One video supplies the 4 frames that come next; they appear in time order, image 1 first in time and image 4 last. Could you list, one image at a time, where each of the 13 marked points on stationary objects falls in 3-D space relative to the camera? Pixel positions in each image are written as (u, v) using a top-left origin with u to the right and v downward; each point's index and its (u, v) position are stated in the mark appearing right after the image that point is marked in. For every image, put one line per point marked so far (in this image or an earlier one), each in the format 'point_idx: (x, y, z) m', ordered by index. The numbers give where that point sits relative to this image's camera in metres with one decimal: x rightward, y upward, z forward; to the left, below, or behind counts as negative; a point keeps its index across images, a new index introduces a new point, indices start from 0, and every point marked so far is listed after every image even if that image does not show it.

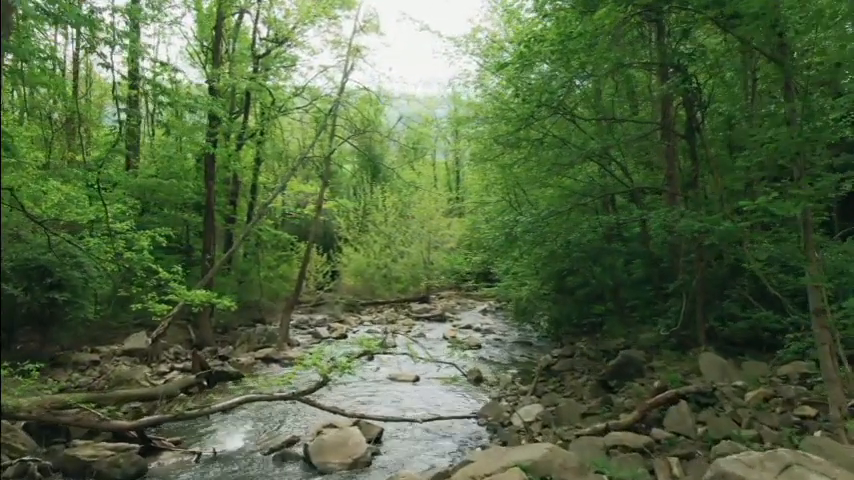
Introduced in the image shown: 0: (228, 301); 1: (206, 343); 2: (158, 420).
0: (-3.9, -1.2, +12.3) m
1: (-6.1, -2.9, +17.4) m
2: (-3.2, -2.1, +7.4) m
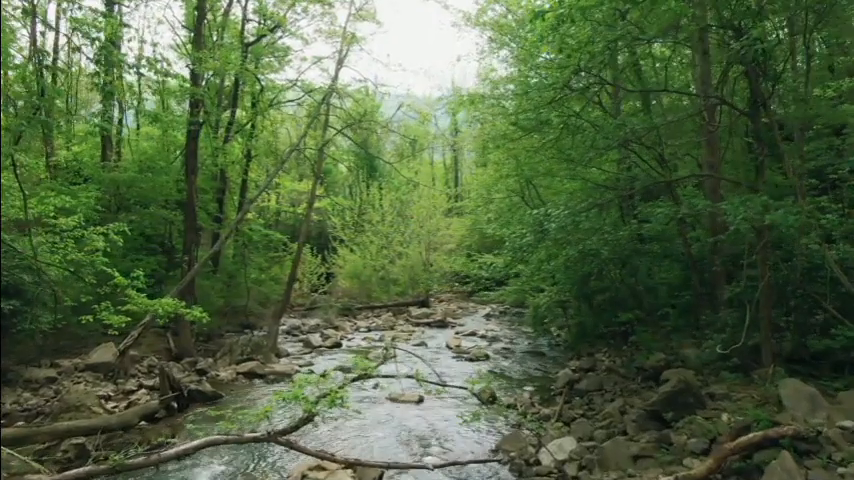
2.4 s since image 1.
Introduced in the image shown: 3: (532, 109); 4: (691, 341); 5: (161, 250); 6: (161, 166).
0: (-3.8, -1.2, +10.5) m
1: (-6.1, -2.9, +15.6) m
2: (-3.1, -2.1, +5.7) m
3: (+1.7, +2.1, +9.9) m
4: (+4.6, -1.8, +10.9) m
5: (-8.1, -0.3, +19.2) m
6: (-8.0, +2.2, +18.8) m
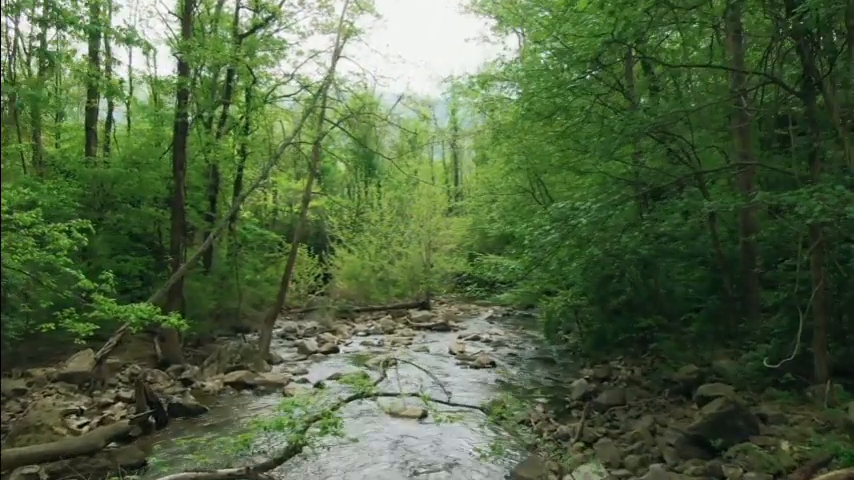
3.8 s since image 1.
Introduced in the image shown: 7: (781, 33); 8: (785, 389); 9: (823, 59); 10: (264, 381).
0: (-3.8, -1.2, +9.5) m
1: (-6.0, -2.8, +14.6) m
2: (-3.0, -2.1, +4.6) m
3: (+1.8, +2.1, +8.8) m
4: (+4.7, -1.7, +9.8) m
5: (-8.0, -0.3, +18.1) m
6: (-7.9, +2.2, +17.8) m
7: (+4.1, +2.4, +7.3) m
8: (+4.3, -1.8, +7.5) m
9: (+4.8, +2.2, +7.6) m
10: (-3.3, -2.9, +12.7) m
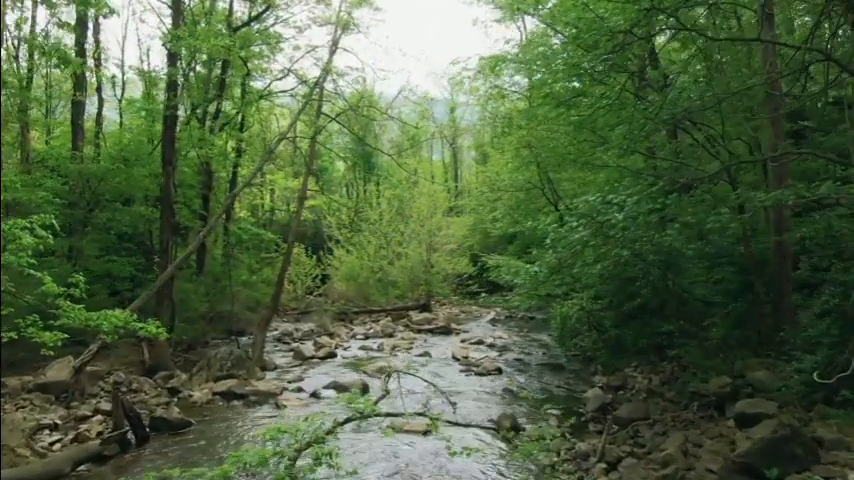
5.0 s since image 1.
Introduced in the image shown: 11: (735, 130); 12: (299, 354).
0: (-3.7, -1.2, +8.6) m
1: (-5.9, -2.8, +13.7) m
2: (-2.9, -2.1, +3.8) m
3: (+1.9, +2.2, +8.0) m
4: (+4.8, -1.7, +9.0) m
5: (-8.0, -0.3, +17.2) m
6: (-7.9, +2.2, +16.9) m
7: (+4.2, +2.4, +6.4) m
8: (+4.4, -1.8, +6.7) m
9: (+4.8, +2.2, +6.7) m
10: (-3.3, -2.9, +11.8) m
11: (+4.7, +1.7, +9.4) m
12: (-3.4, -3.0, +16.7) m
